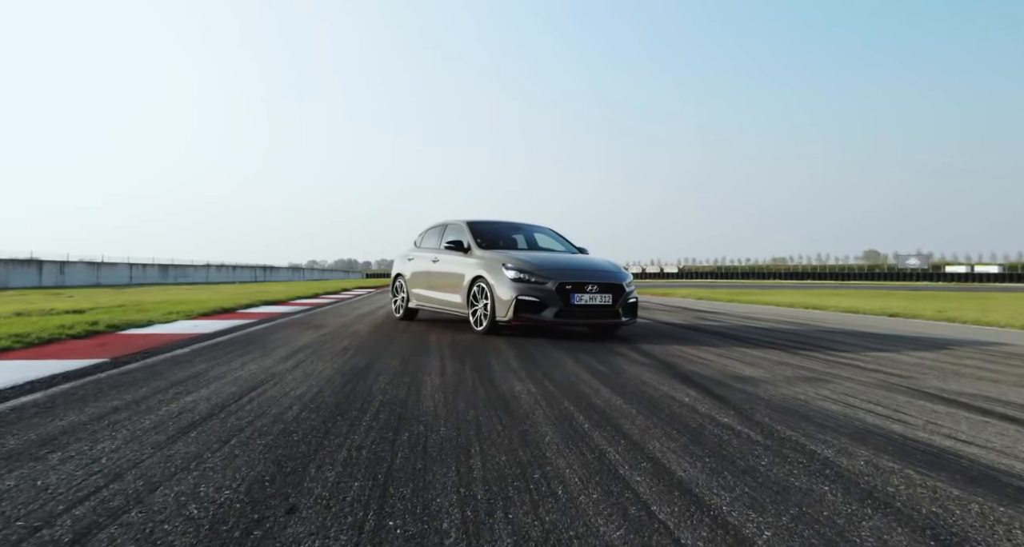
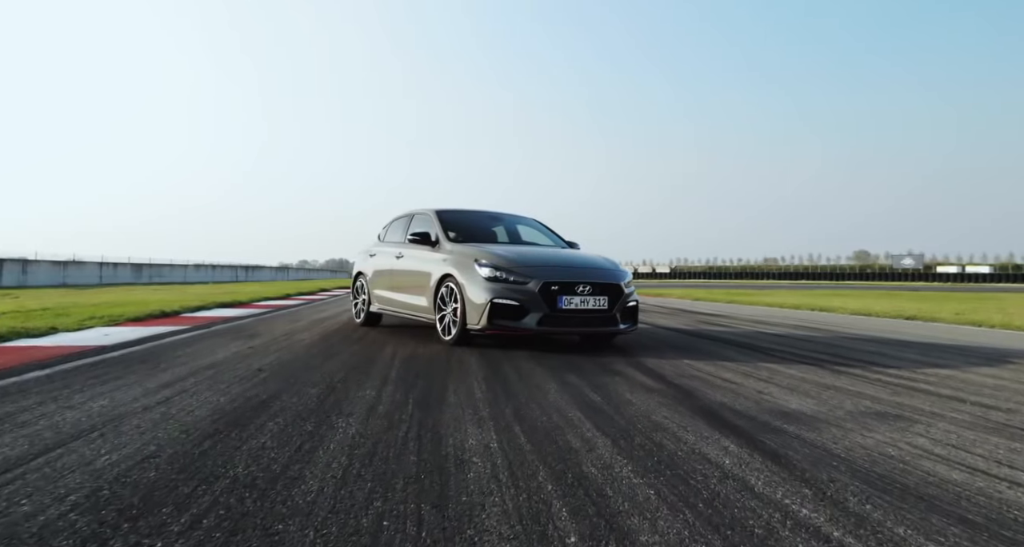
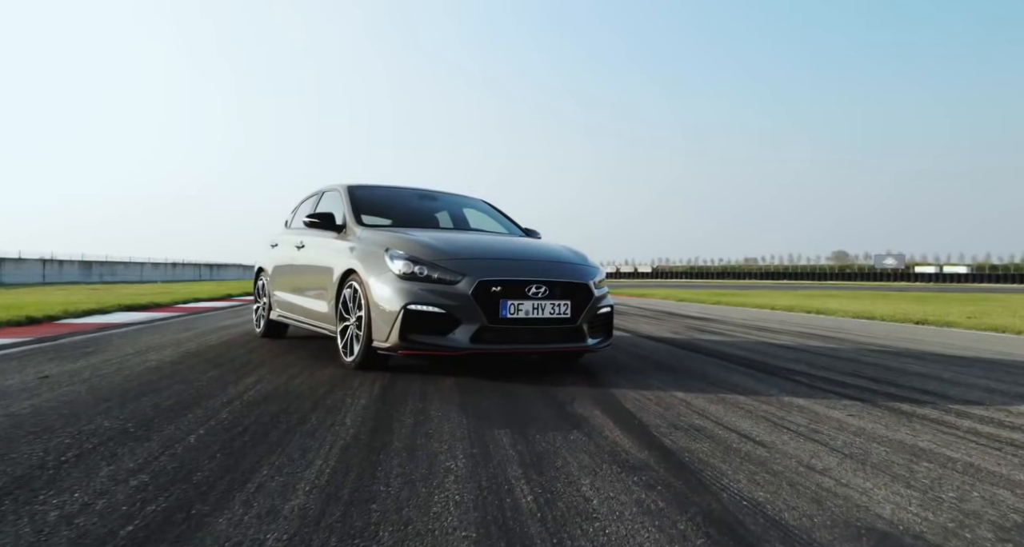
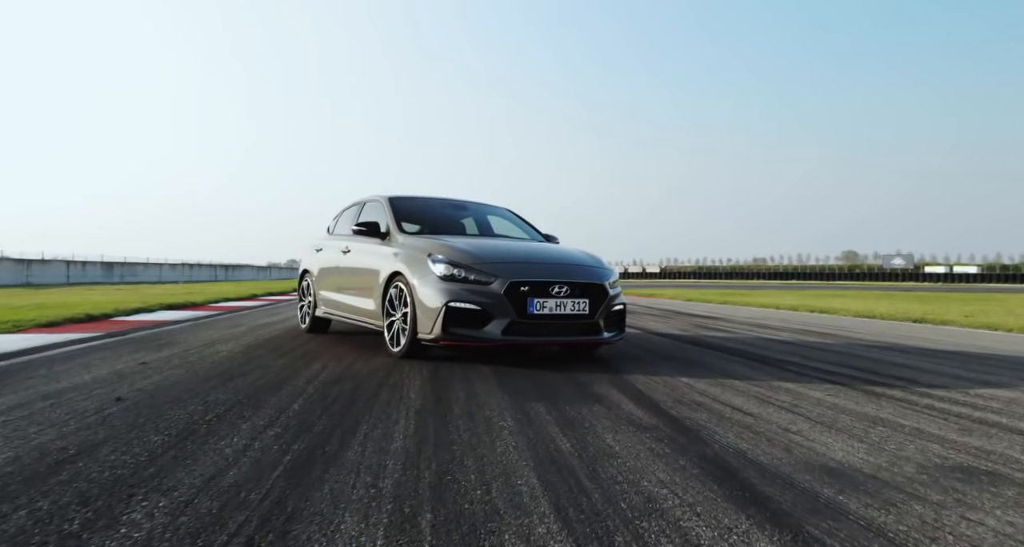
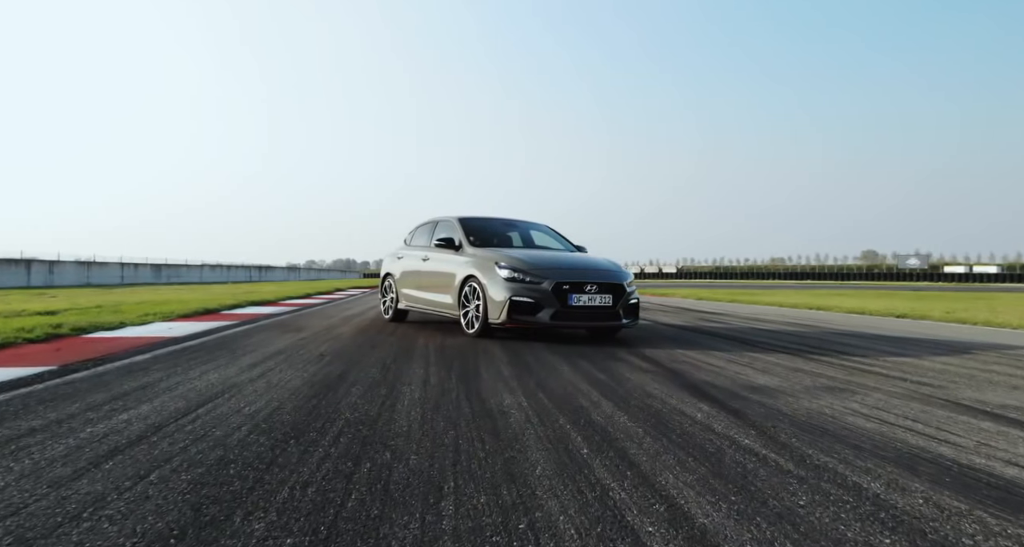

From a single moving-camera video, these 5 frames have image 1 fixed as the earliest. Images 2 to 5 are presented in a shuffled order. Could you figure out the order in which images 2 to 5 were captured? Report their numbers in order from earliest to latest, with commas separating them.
5, 2, 4, 3
